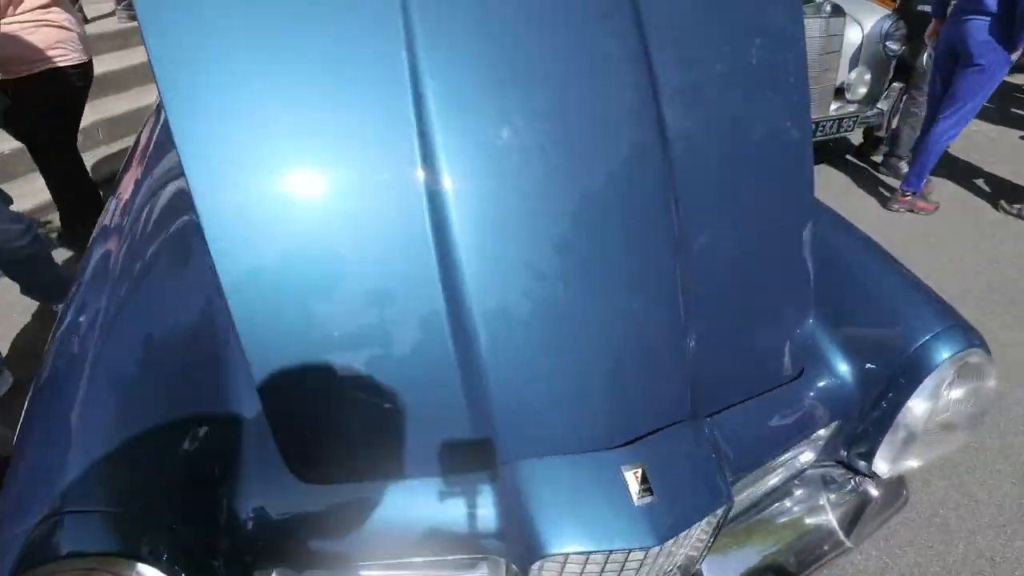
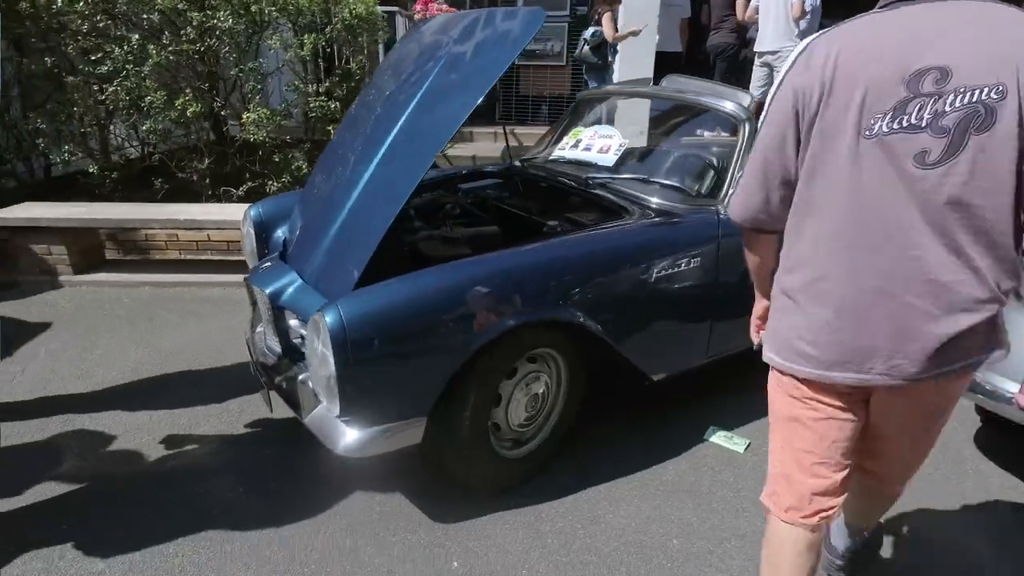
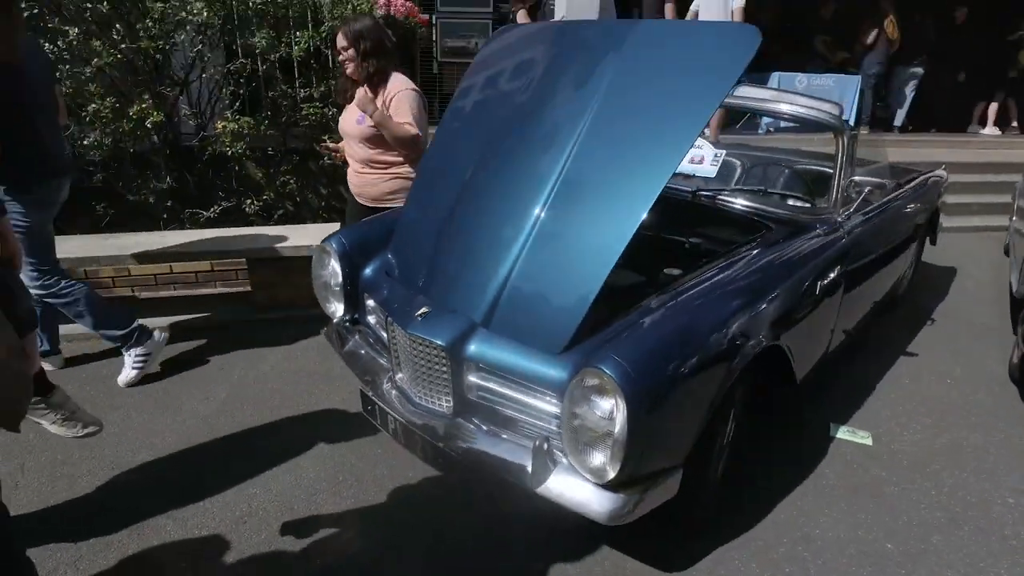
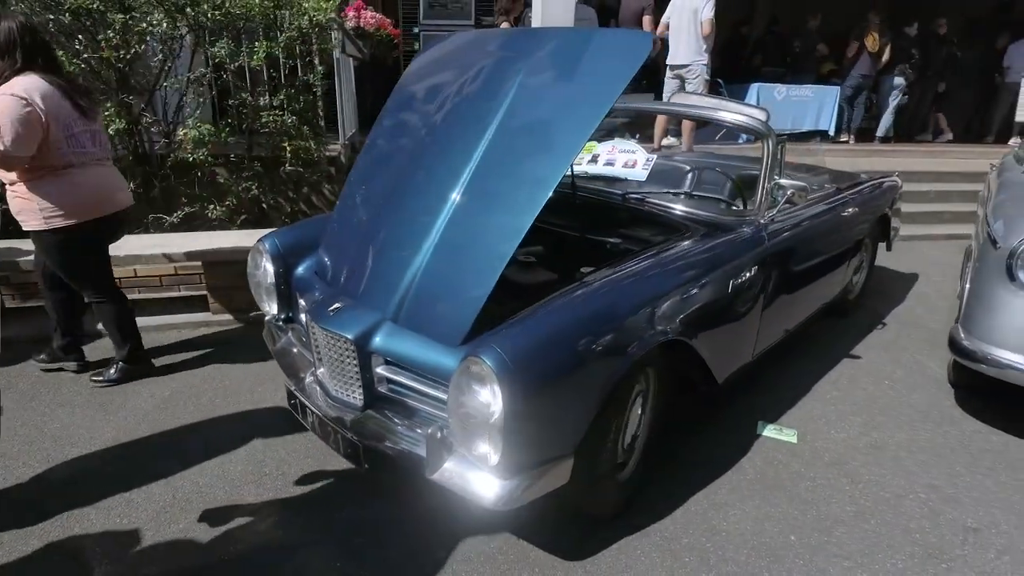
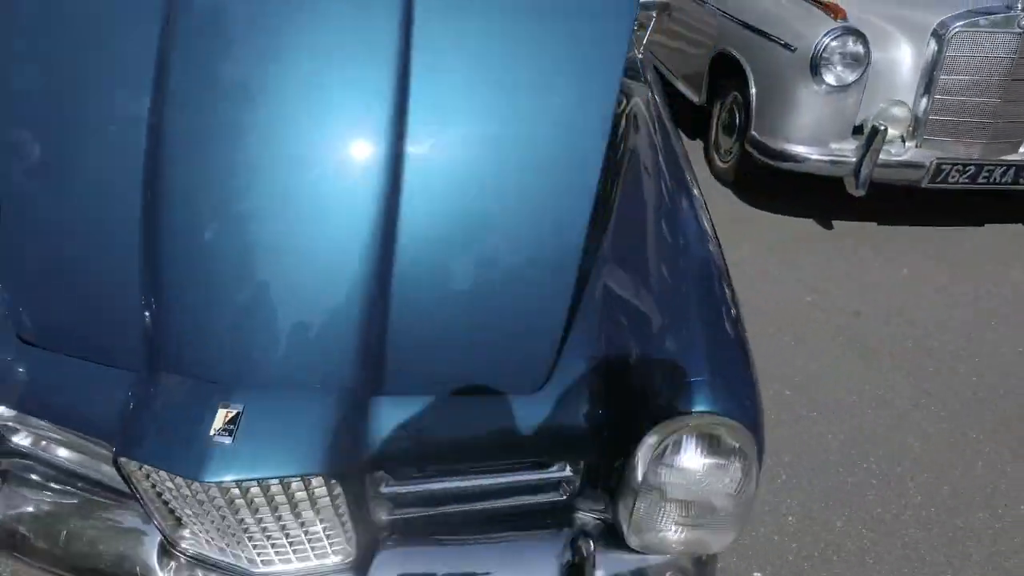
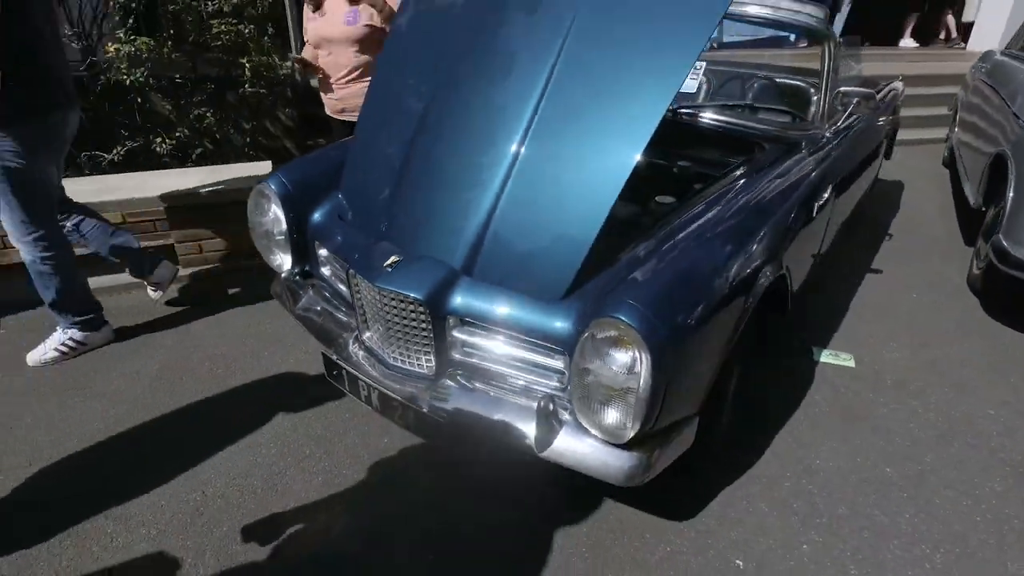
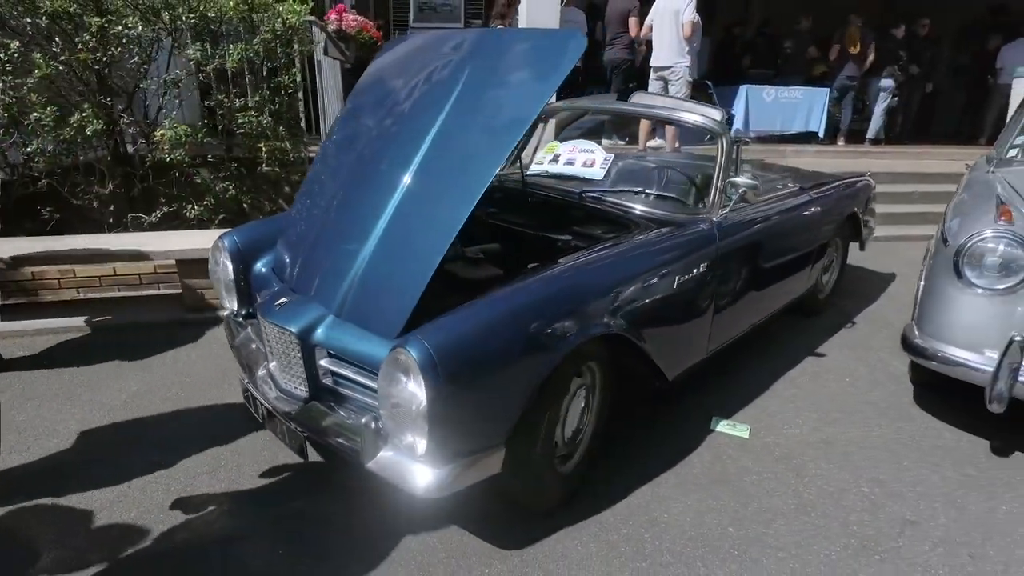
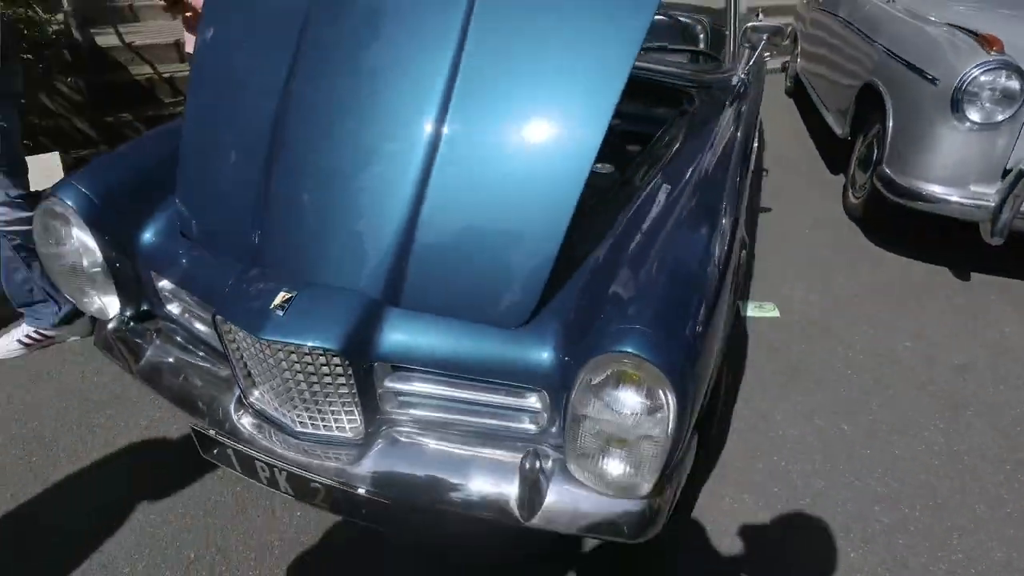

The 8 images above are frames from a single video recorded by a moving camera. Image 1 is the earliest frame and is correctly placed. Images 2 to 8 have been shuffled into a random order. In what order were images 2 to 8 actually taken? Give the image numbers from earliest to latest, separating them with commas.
5, 8, 6, 3, 4, 7, 2
